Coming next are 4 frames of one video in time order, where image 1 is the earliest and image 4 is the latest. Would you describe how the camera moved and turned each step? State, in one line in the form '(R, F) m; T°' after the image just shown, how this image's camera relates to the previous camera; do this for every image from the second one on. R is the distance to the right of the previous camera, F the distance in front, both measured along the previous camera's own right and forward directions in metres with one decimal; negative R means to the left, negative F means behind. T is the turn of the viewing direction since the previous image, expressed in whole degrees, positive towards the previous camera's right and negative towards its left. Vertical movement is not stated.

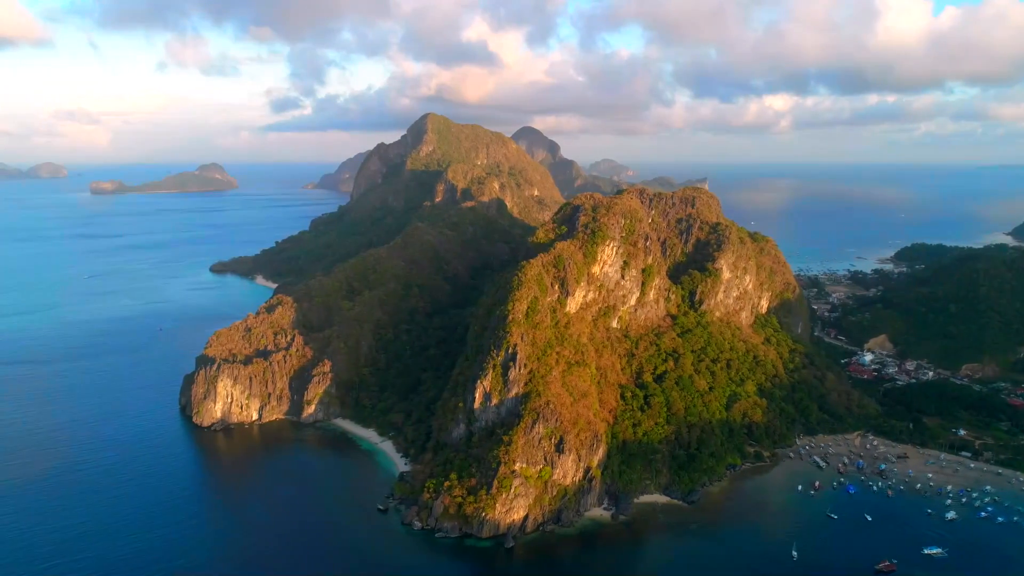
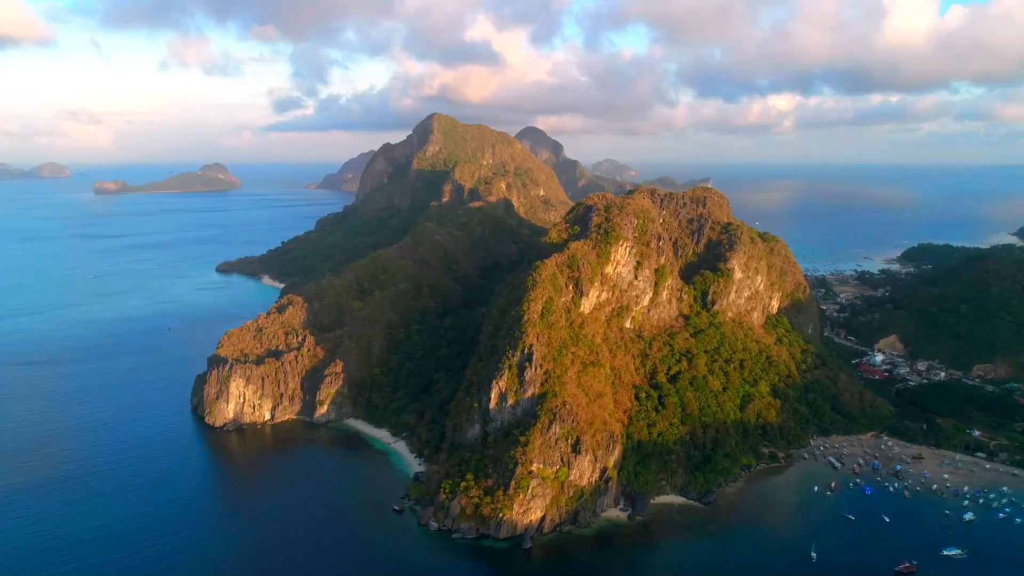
(-1.2, +0.1) m; 0°
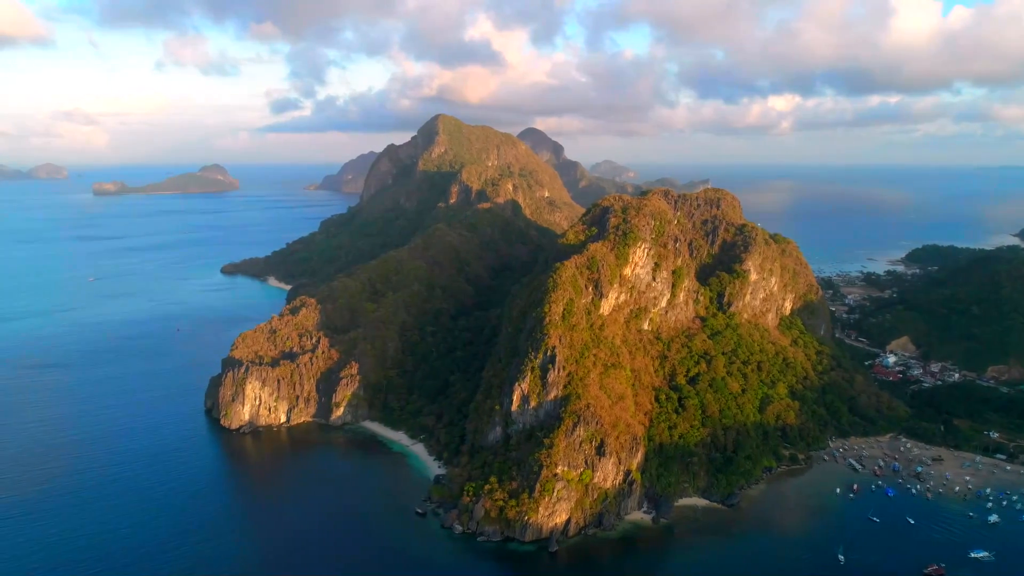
(-2.1, +0.2) m; 0°
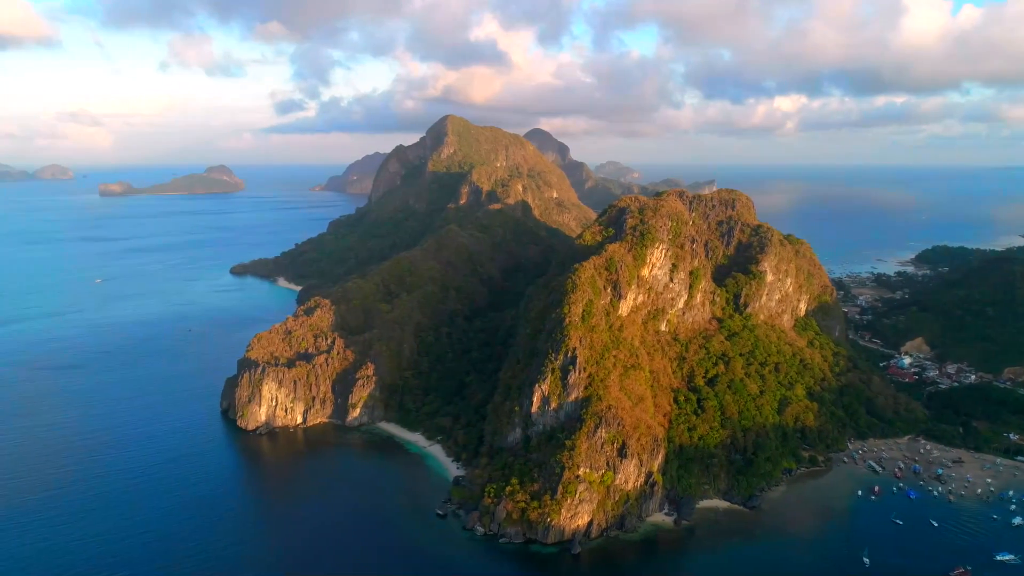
(-1.4, +0.1) m; 0°
